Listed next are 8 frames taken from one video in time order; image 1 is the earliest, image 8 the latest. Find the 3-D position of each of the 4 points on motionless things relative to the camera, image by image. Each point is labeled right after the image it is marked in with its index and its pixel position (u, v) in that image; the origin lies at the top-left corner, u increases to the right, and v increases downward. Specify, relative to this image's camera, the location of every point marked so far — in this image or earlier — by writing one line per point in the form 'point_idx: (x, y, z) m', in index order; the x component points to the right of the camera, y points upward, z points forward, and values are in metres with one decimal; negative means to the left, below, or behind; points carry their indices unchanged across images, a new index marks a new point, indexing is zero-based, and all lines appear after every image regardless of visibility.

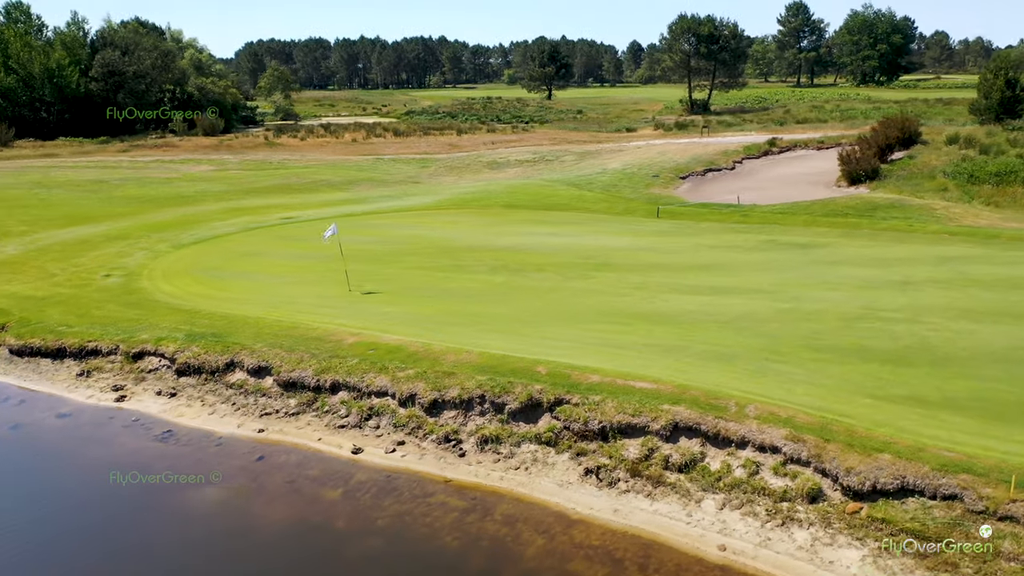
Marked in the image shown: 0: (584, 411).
0: (+0.9, -1.5, +10.3) m
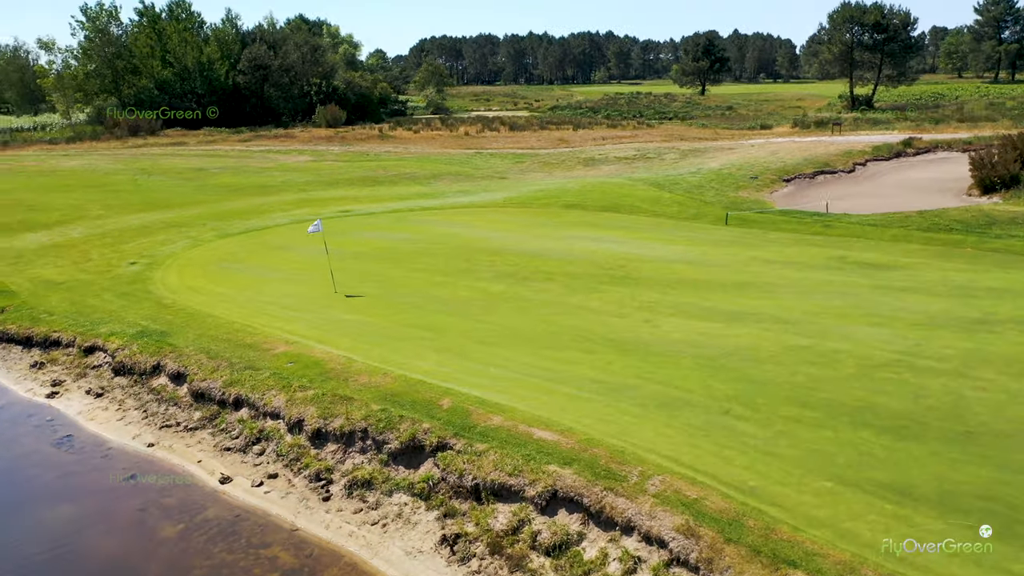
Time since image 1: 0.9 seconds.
0: (-0.5, -1.8, +8.4) m
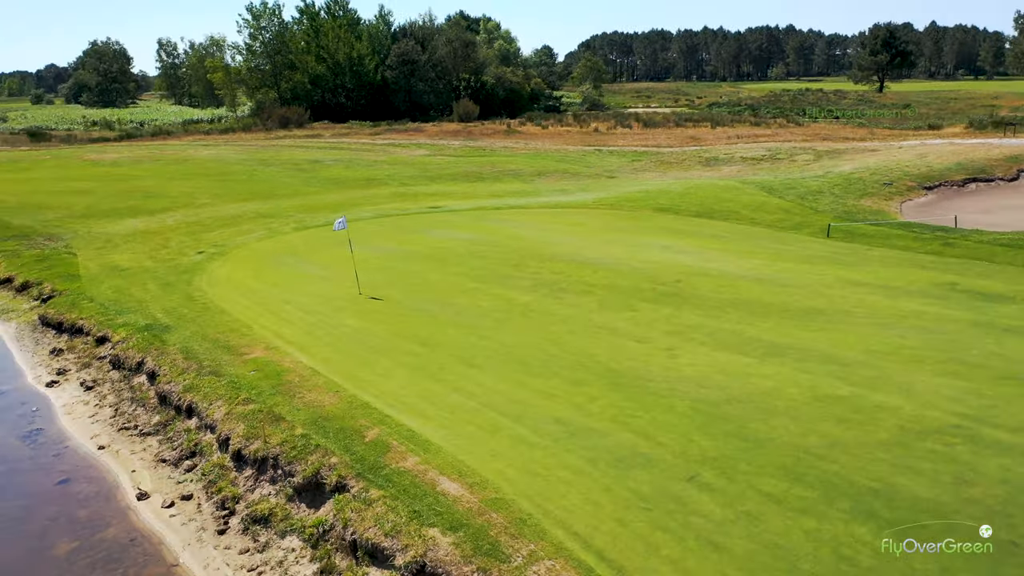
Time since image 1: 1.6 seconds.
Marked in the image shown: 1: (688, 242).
0: (-1.4, -1.9, +7.1) m
1: (+3.7, +1.0, +17.3) m
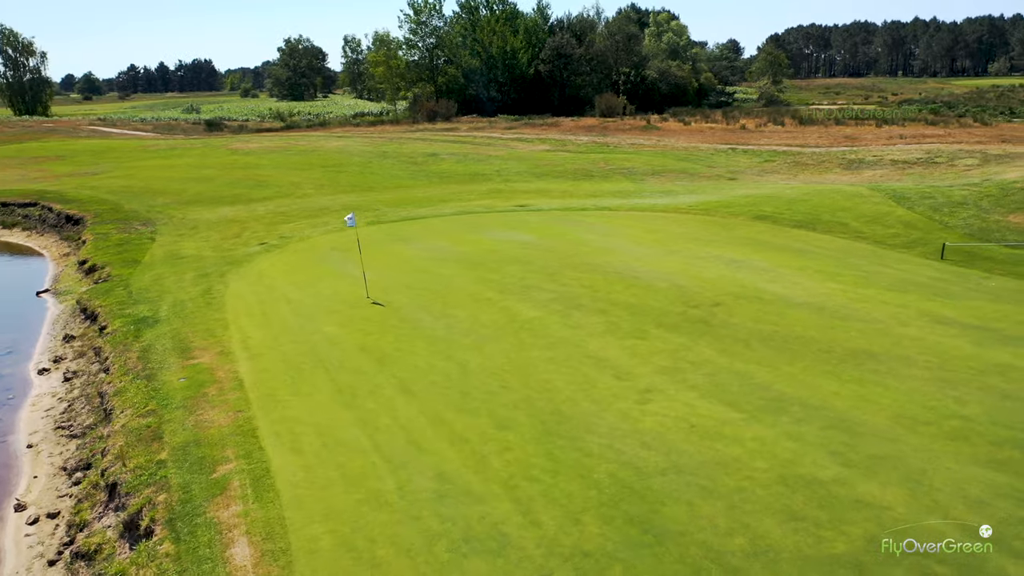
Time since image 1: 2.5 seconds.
0: (-2.7, -2.0, +6.0) m
1: (+4.6, +0.6, +14.8) m
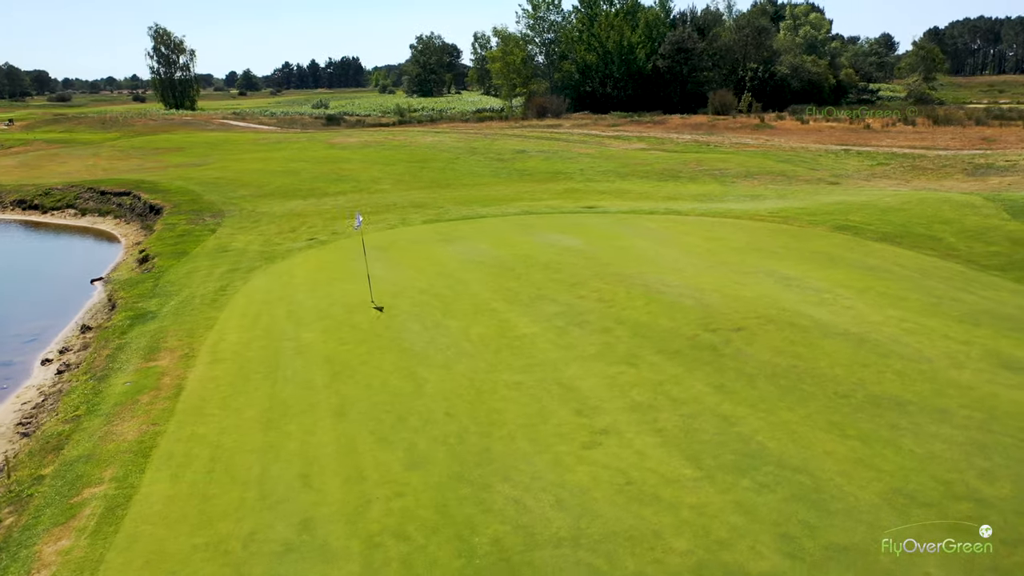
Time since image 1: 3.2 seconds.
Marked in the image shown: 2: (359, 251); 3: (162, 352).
0: (-3.8, -2.1, +5.5) m
1: (+5.0, +0.2, +12.9) m
2: (-3.1, +0.8, +16.7) m
3: (-4.3, -0.8, +10.1) m
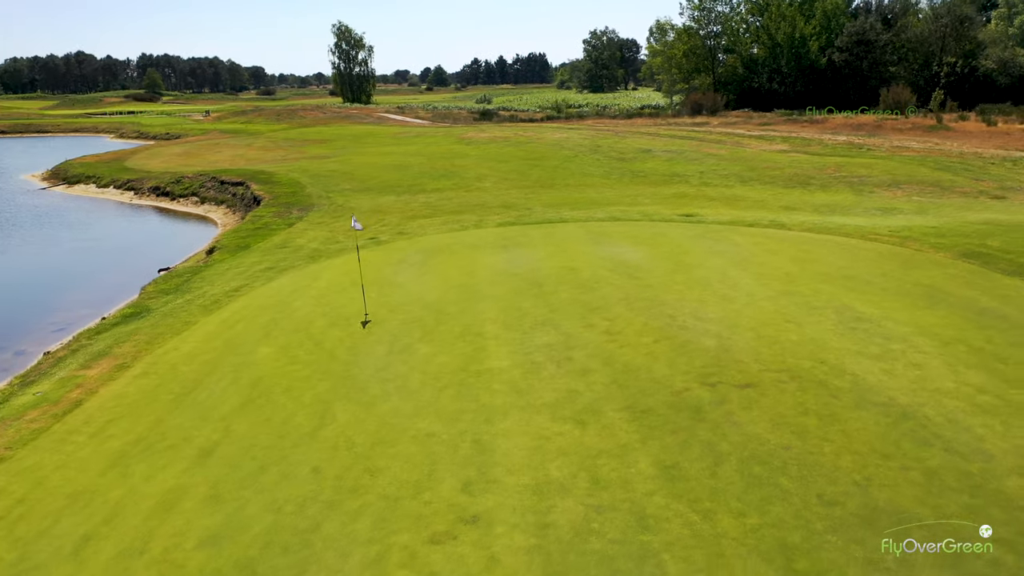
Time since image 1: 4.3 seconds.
0: (-5.2, -2.1, +4.8) m
1: (+5.1, -0.3, +10.2) m
2: (-2.0, +0.7, +15.6) m
3: (-4.6, -0.8, +9.4) m
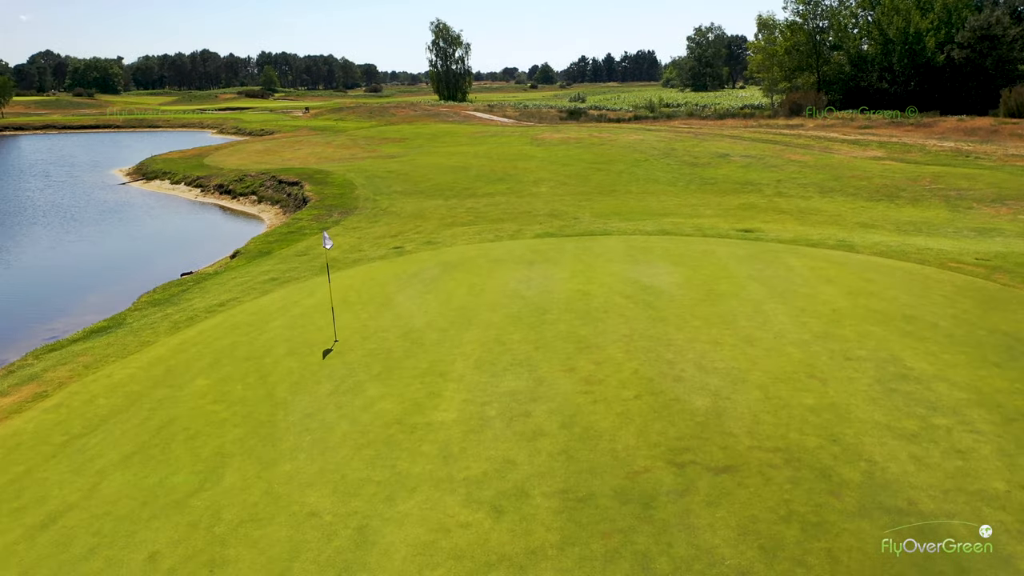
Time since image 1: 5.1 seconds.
0: (-6.2, -2.3, +4.1) m
1: (+4.7, -0.9, +8.2) m
2: (-1.6, +0.4, +14.4) m
3: (-5.0, -1.0, +8.6) m
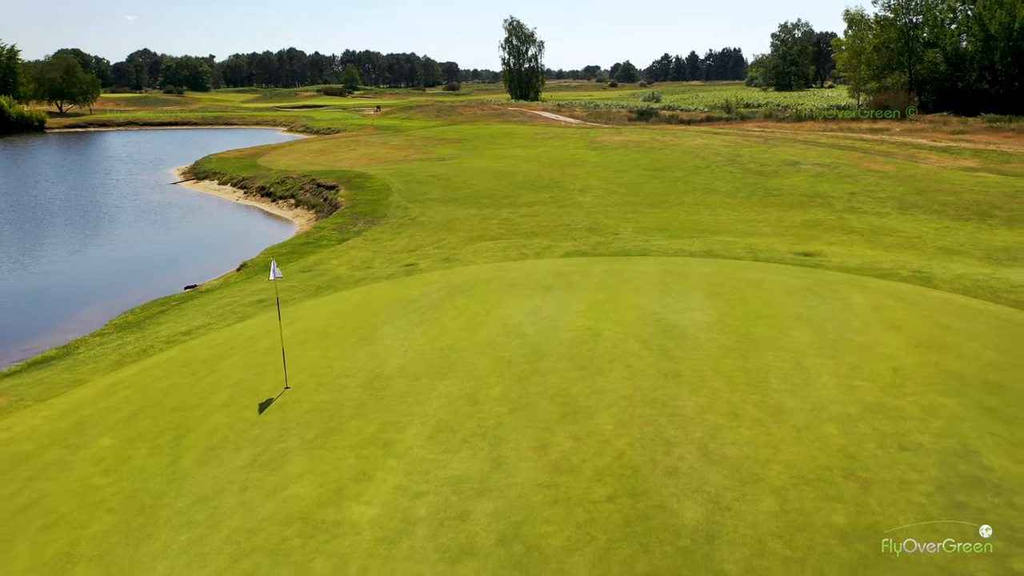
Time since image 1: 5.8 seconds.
0: (-7.0, -2.6, +3.0) m
1: (+4.3, -1.4, +6.1) m
2: (-1.3, 0.0, +12.9) m
3: (-5.3, -1.3, +7.4) m
